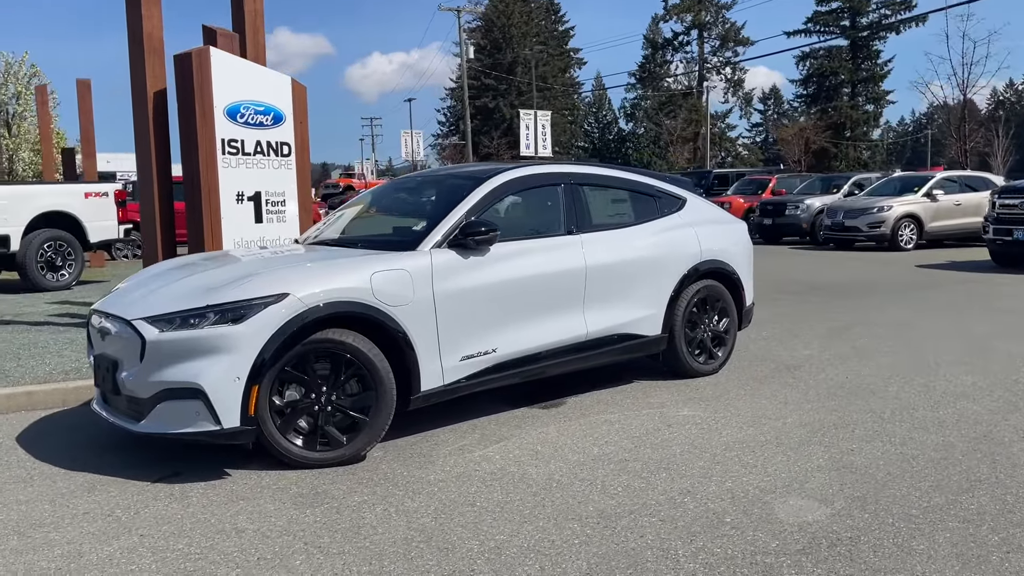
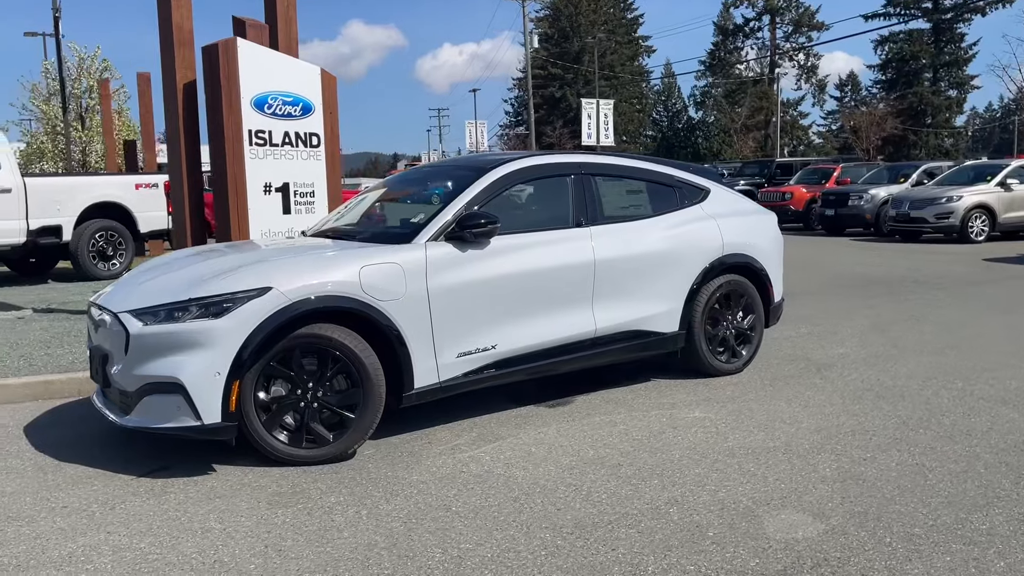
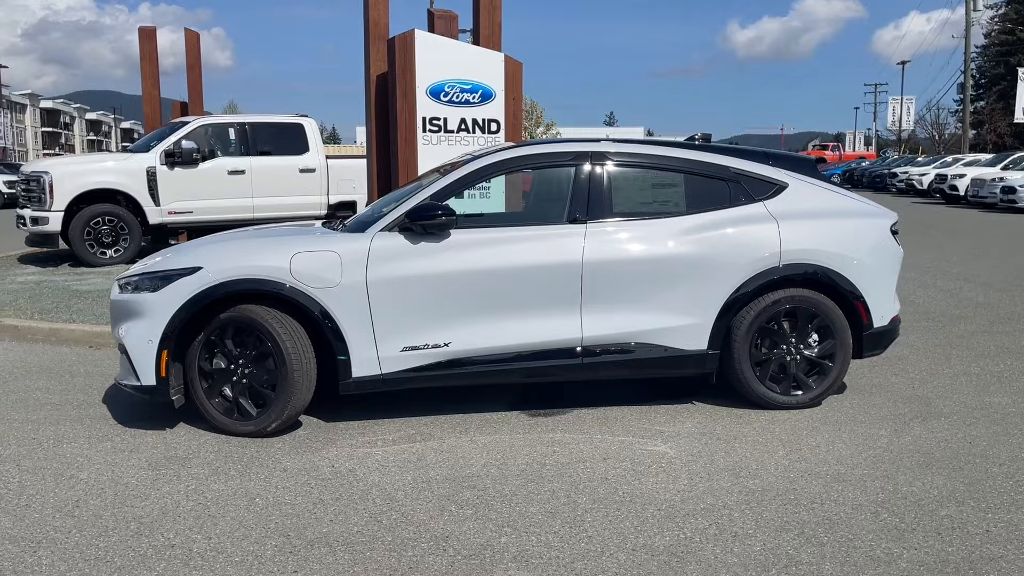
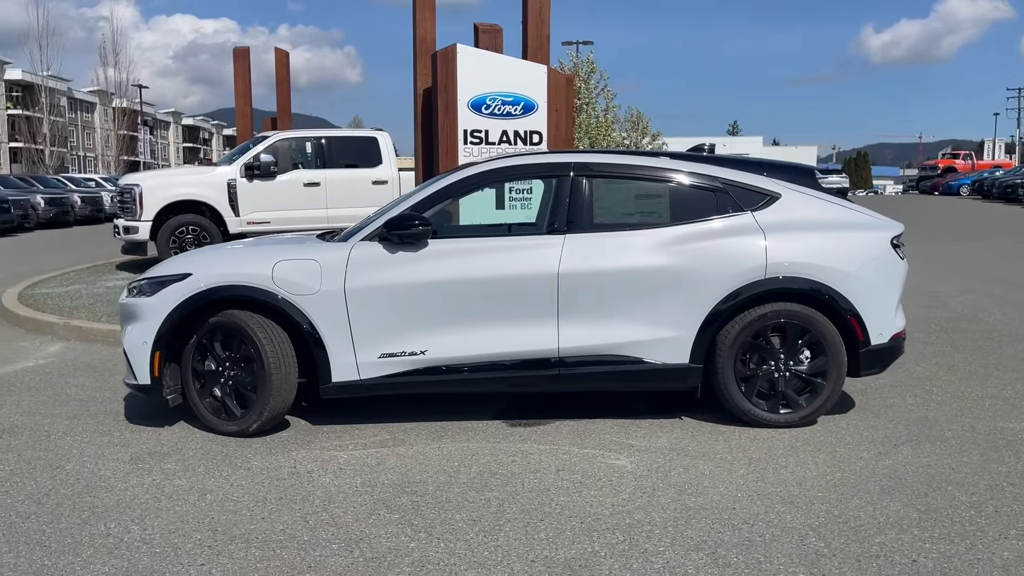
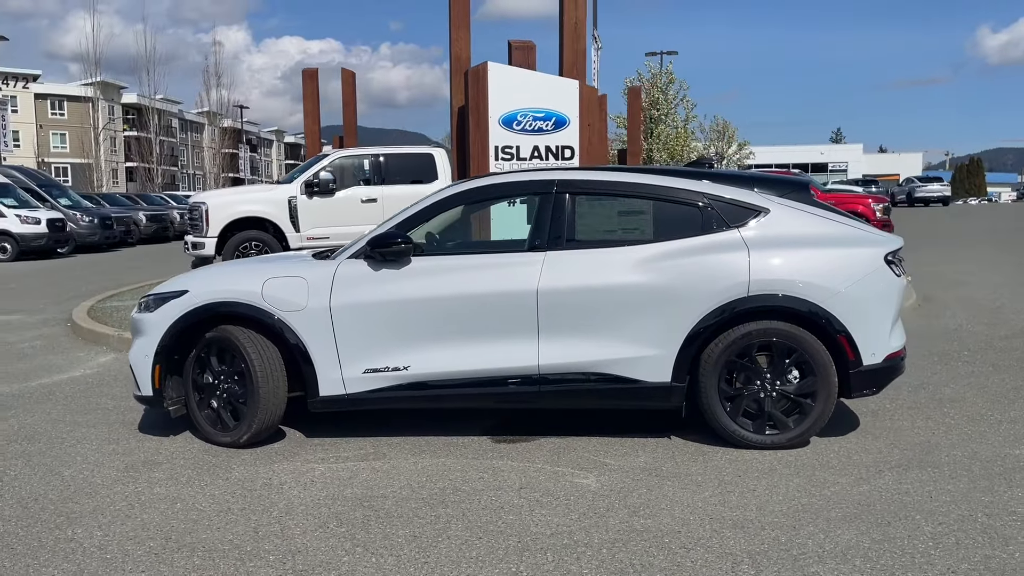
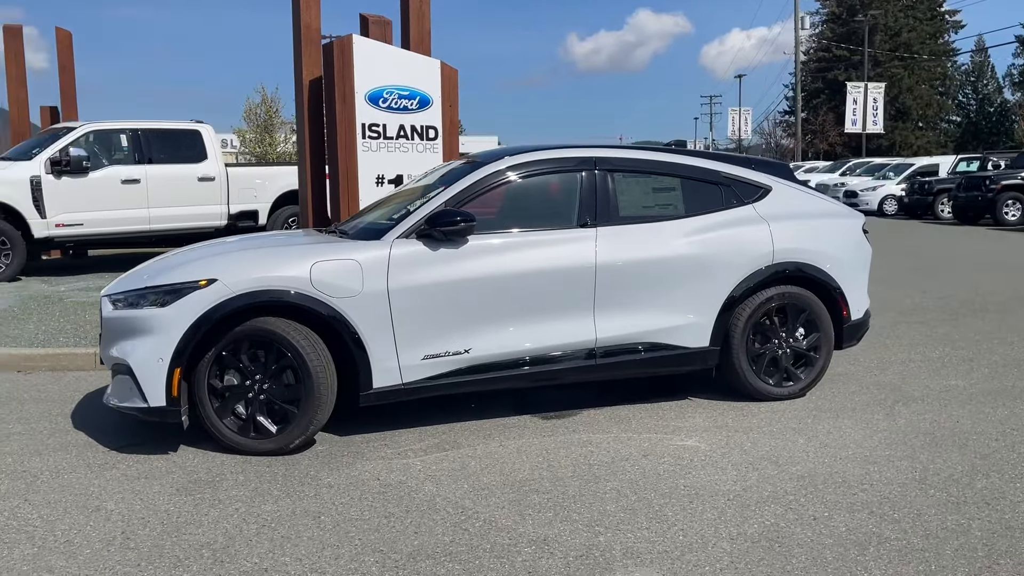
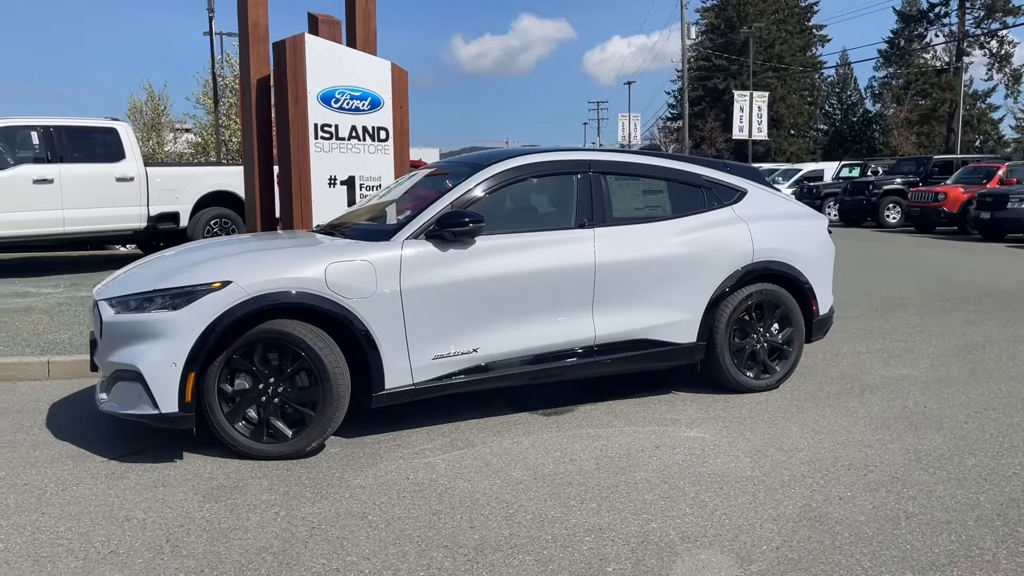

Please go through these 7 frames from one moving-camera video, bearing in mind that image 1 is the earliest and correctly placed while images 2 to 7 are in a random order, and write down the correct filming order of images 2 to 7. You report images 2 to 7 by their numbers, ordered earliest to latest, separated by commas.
2, 7, 6, 3, 4, 5
